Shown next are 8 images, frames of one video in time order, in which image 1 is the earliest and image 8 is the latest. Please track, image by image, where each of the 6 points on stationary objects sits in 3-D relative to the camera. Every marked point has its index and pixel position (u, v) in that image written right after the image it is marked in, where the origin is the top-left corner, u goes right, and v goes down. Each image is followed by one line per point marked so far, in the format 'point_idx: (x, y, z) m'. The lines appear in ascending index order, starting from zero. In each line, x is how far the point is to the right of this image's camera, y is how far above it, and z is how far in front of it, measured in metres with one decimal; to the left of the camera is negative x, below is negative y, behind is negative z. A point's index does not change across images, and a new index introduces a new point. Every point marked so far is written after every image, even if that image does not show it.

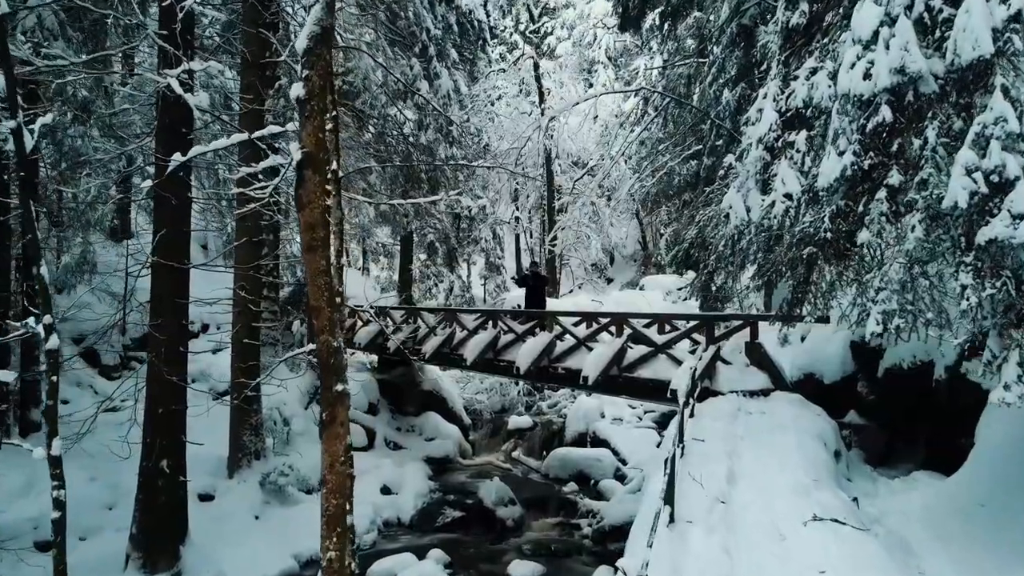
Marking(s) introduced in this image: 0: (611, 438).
0: (+1.7, -2.5, +10.9) m
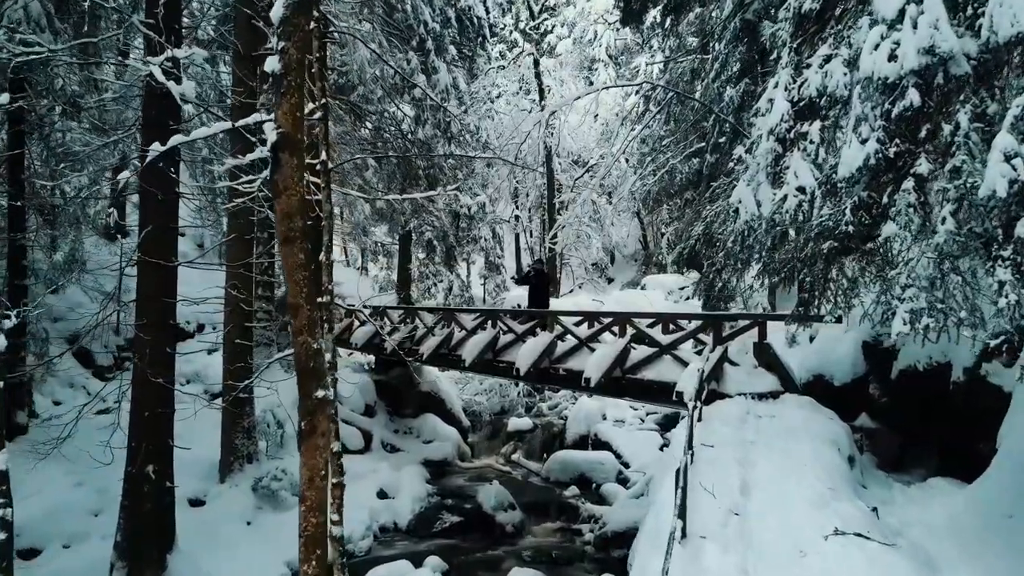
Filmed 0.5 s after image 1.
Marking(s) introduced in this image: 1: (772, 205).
0: (+1.7, -2.5, +10.6) m
1: (+2.3, +0.7, +5.6) m
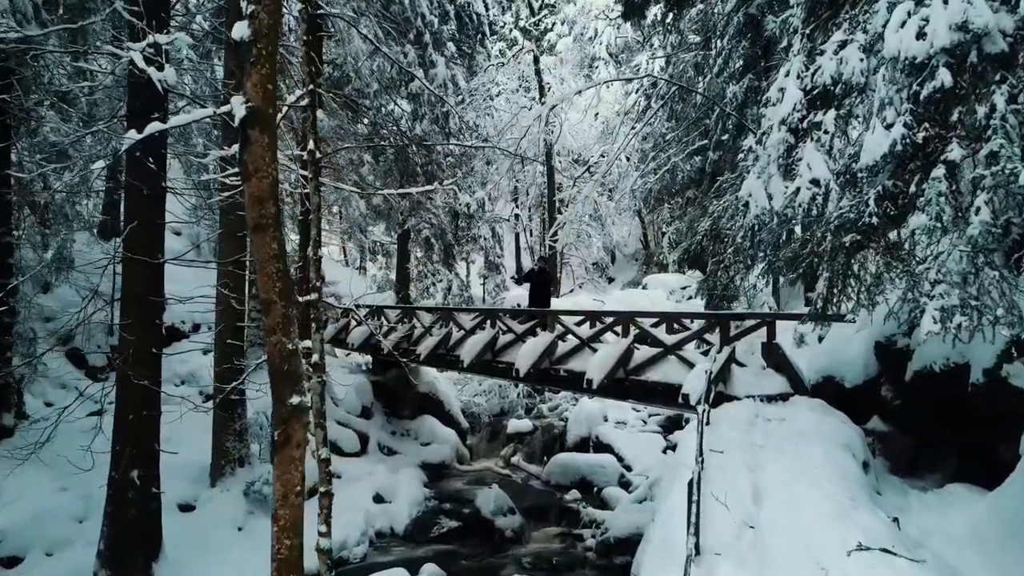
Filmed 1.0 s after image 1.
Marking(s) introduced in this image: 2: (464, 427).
0: (+1.7, -2.5, +10.4) m
1: (+2.3, +0.8, +5.4) m
2: (-0.9, -2.7, +12.3) m
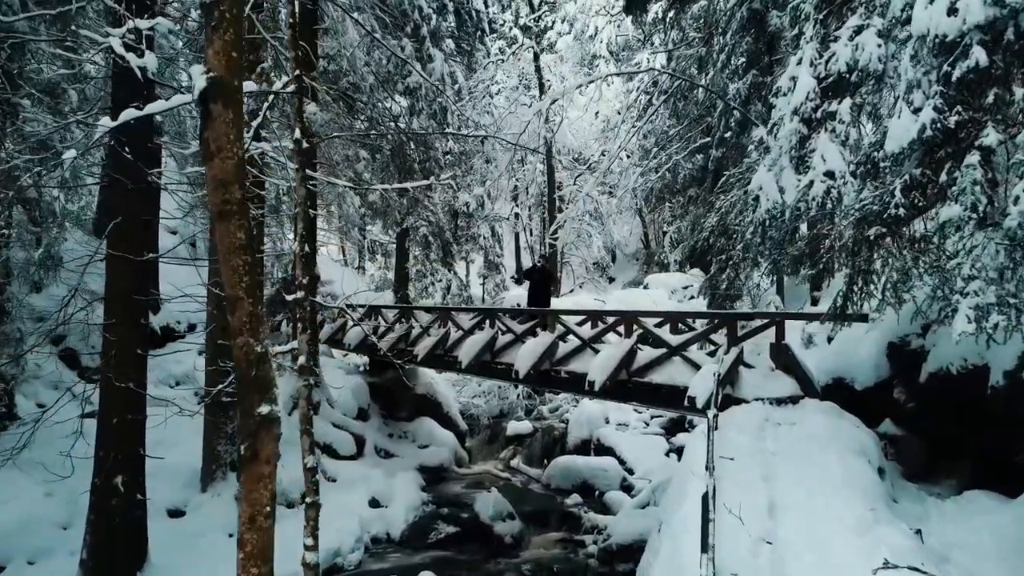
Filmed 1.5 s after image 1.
0: (+1.6, -2.5, +10.2) m
1: (+2.3, +0.8, +5.1) m
2: (-0.9, -2.7, +12.1) m
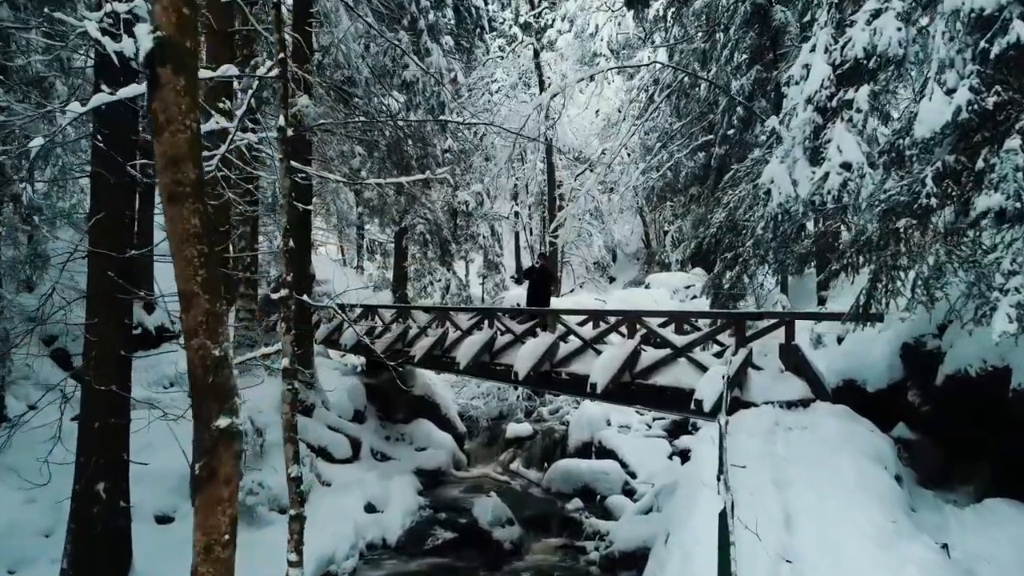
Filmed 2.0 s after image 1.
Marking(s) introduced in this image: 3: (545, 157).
0: (+1.6, -2.5, +9.9) m
1: (+2.3, +0.8, +4.9) m
2: (-0.9, -2.6, +11.8) m
3: (+0.9, +3.6, +17.6) m
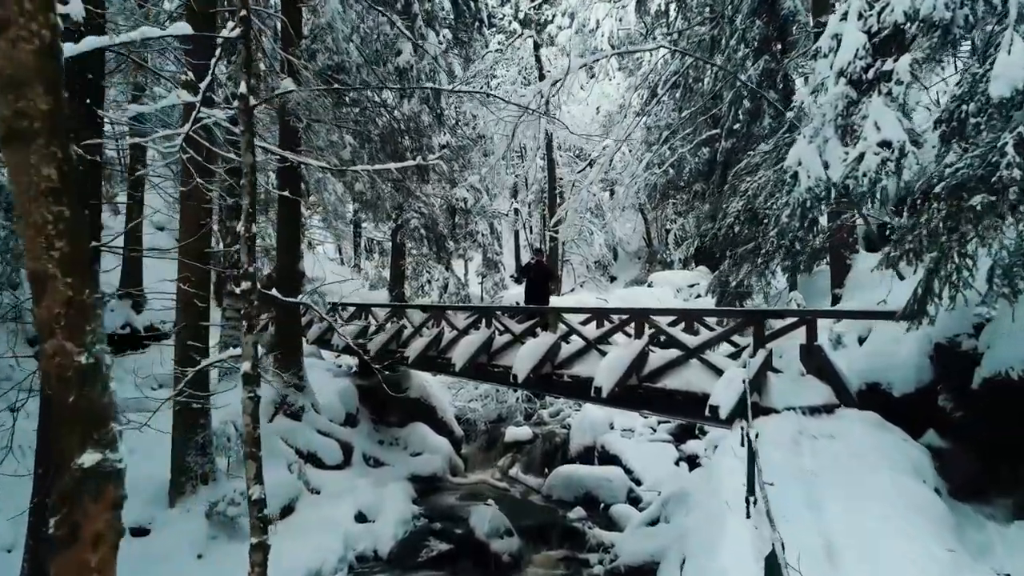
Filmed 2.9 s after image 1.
0: (+1.6, -2.4, +9.5) m
1: (+2.2, +0.8, +4.4) m
2: (-0.9, -2.6, +11.4) m
3: (+0.9, +3.6, +17.1) m
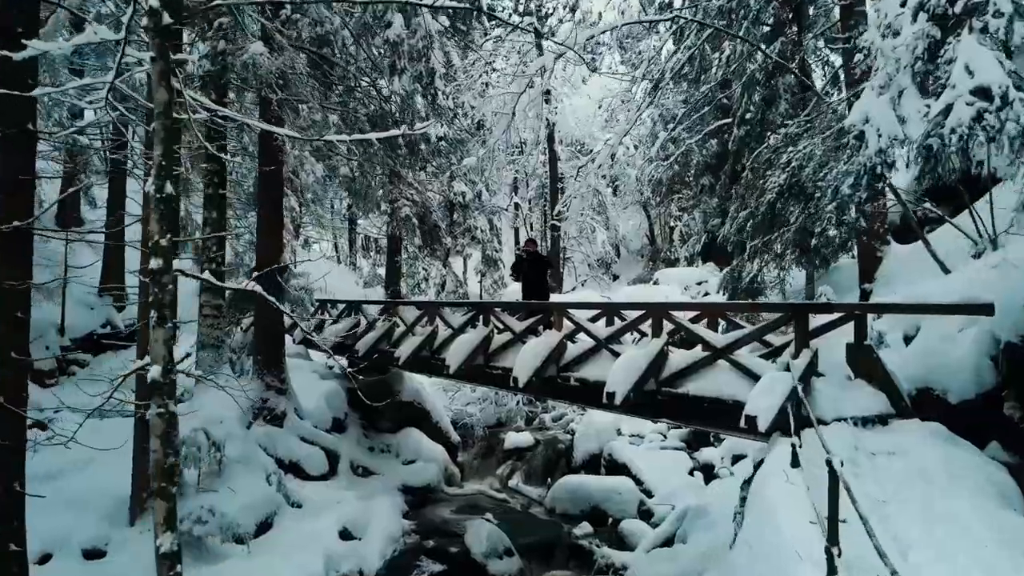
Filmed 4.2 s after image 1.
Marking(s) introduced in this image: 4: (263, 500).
0: (+1.6, -2.4, +8.7) m
1: (+2.2, +0.9, +3.7) m
2: (-0.9, -2.5, +10.6) m
3: (+0.9, +3.7, +16.4) m
4: (-2.8, -2.3, +7.1) m
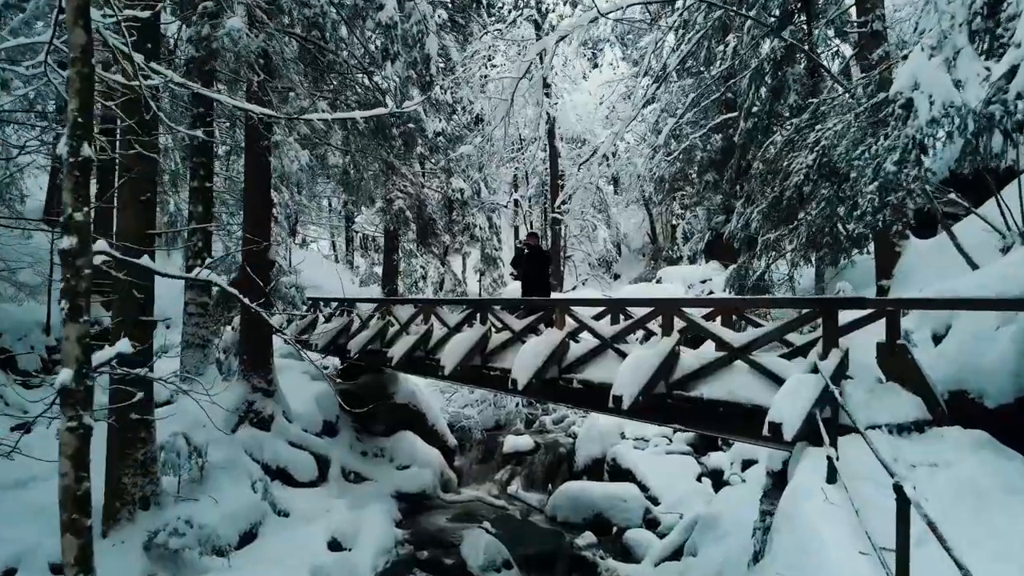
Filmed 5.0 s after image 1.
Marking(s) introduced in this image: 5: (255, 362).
0: (+1.6, -2.3, +8.3) m
1: (+2.2, +0.9, +3.3) m
2: (-1.0, -2.5, +10.2) m
3: (+0.9, +3.7, +16.0) m
4: (-2.8, -2.3, +6.7) m
5: (-3.3, -0.9, +8.2) m
